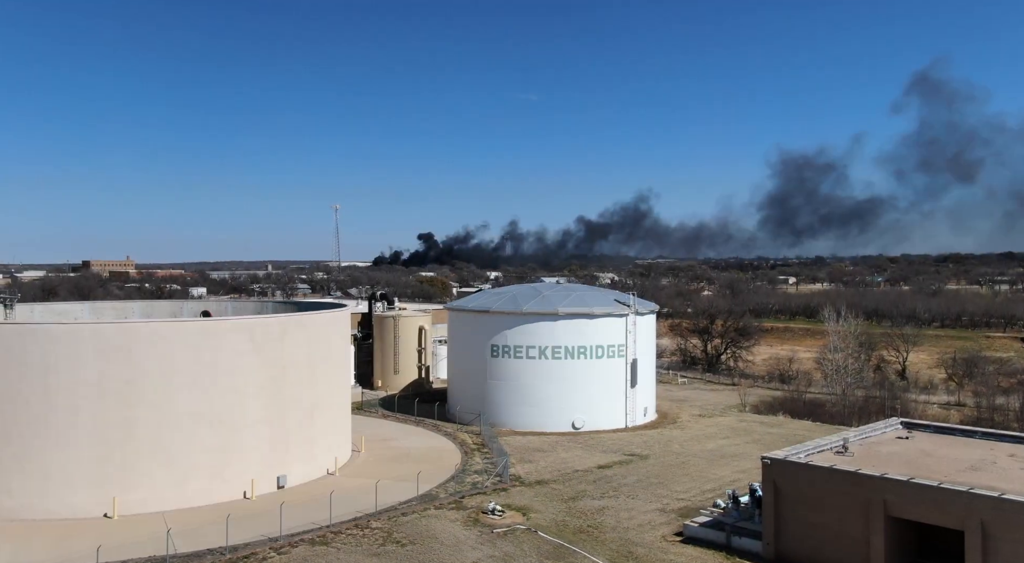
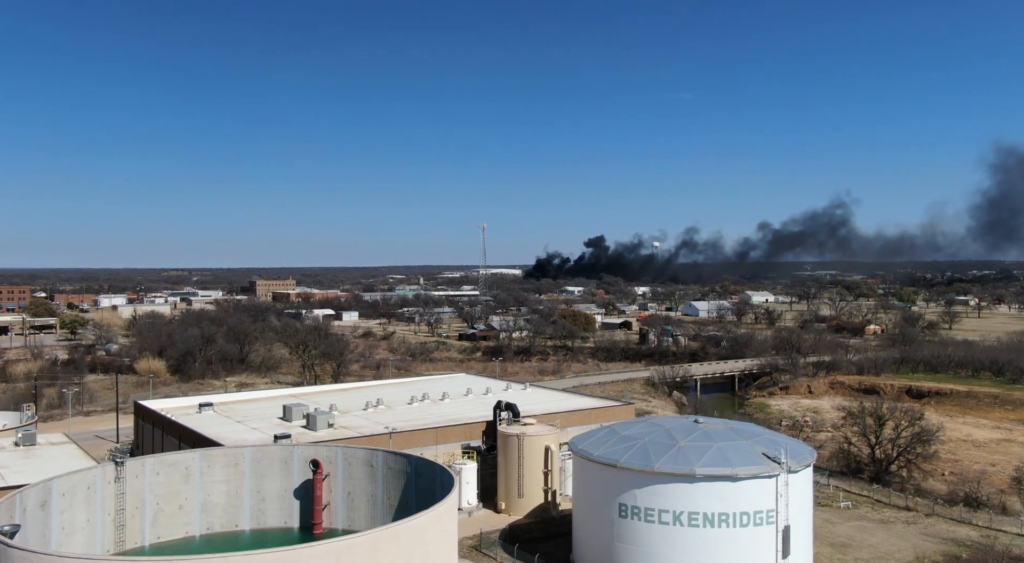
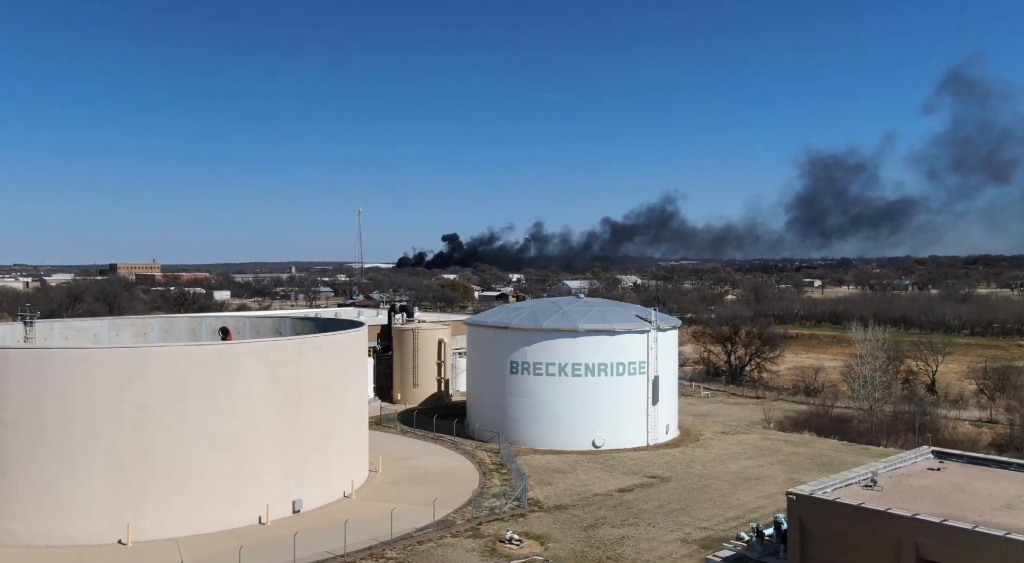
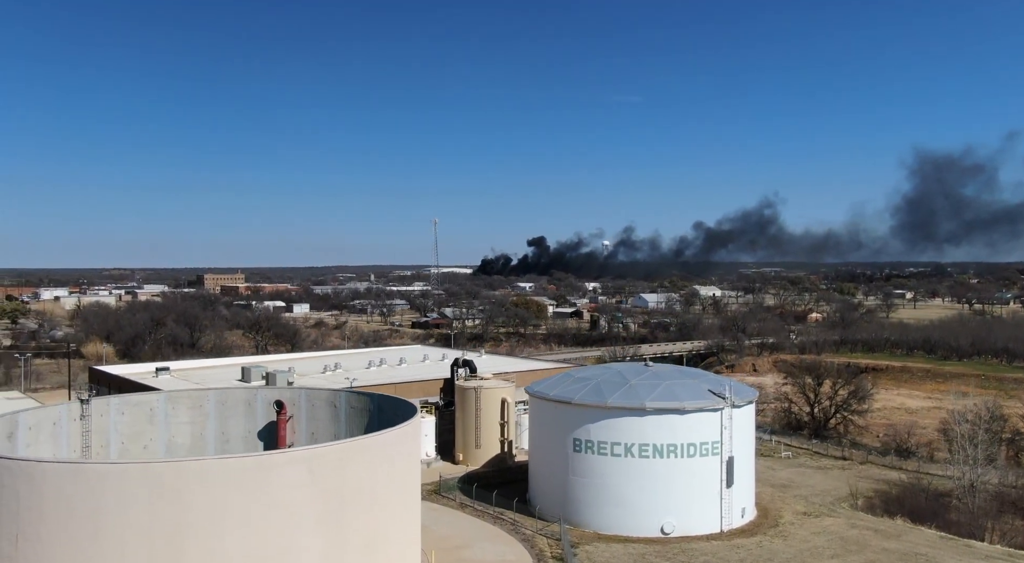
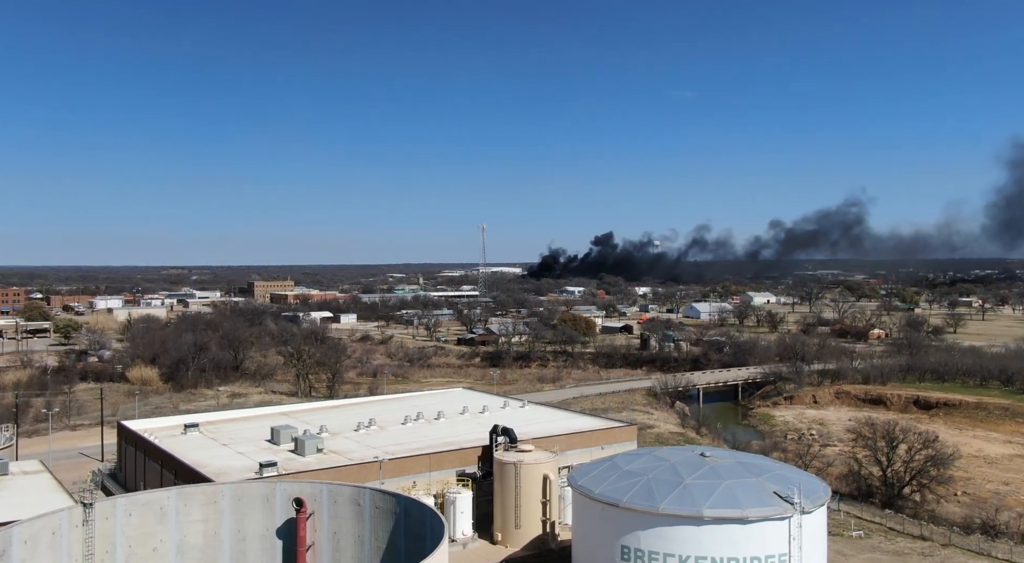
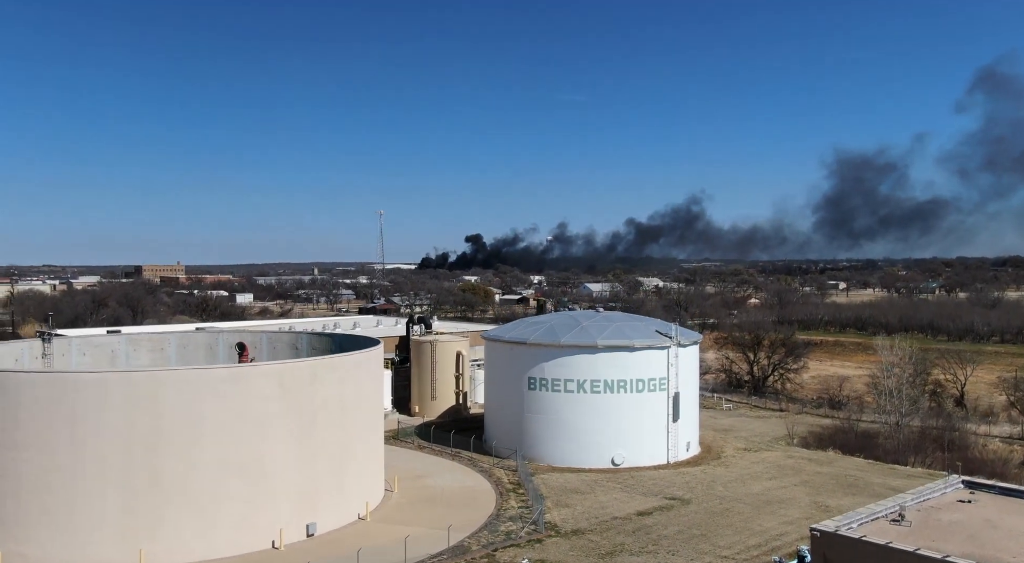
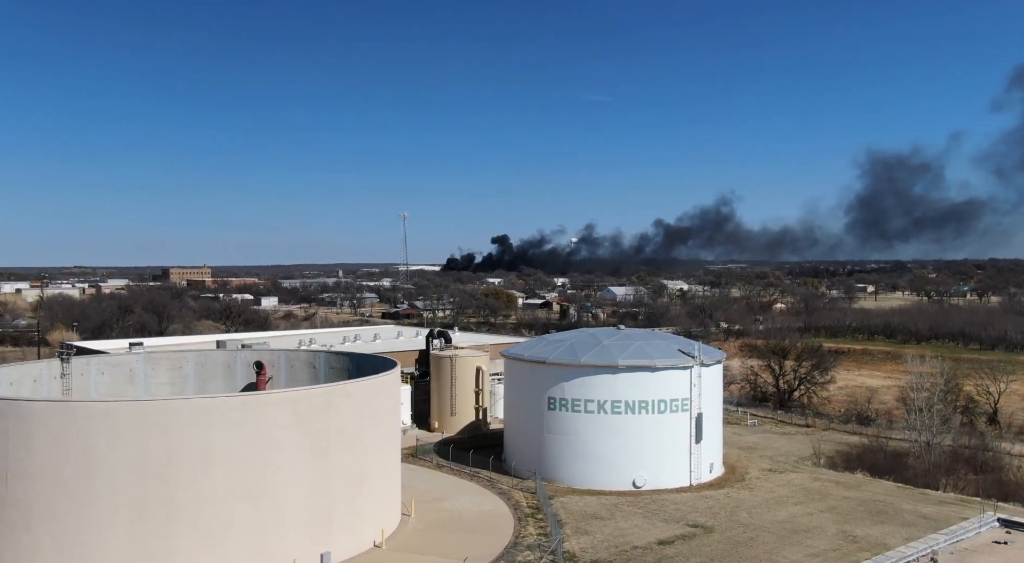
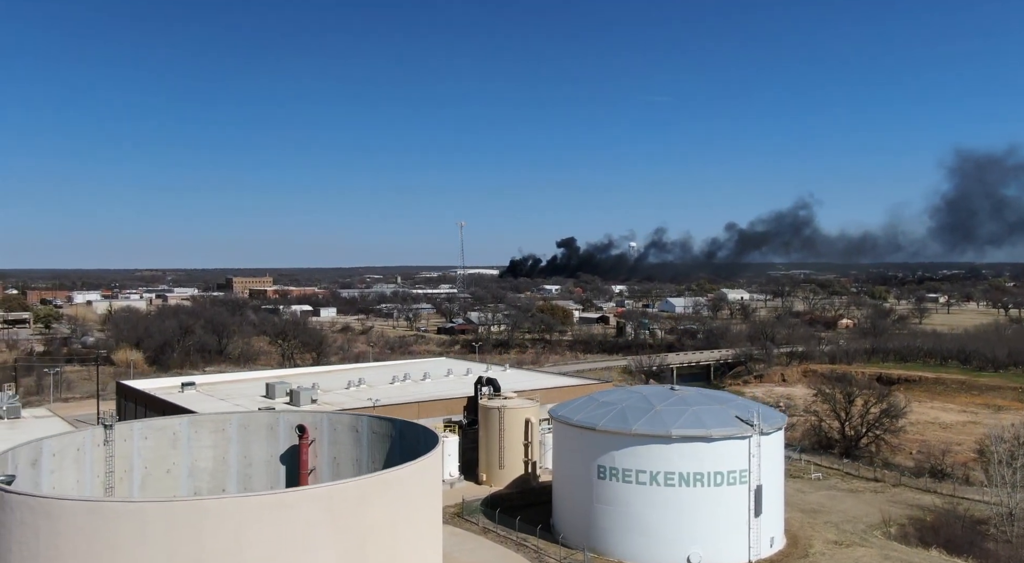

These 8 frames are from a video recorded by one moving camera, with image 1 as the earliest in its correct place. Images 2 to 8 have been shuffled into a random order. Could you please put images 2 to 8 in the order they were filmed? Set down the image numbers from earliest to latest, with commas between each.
3, 6, 7, 4, 8, 2, 5
